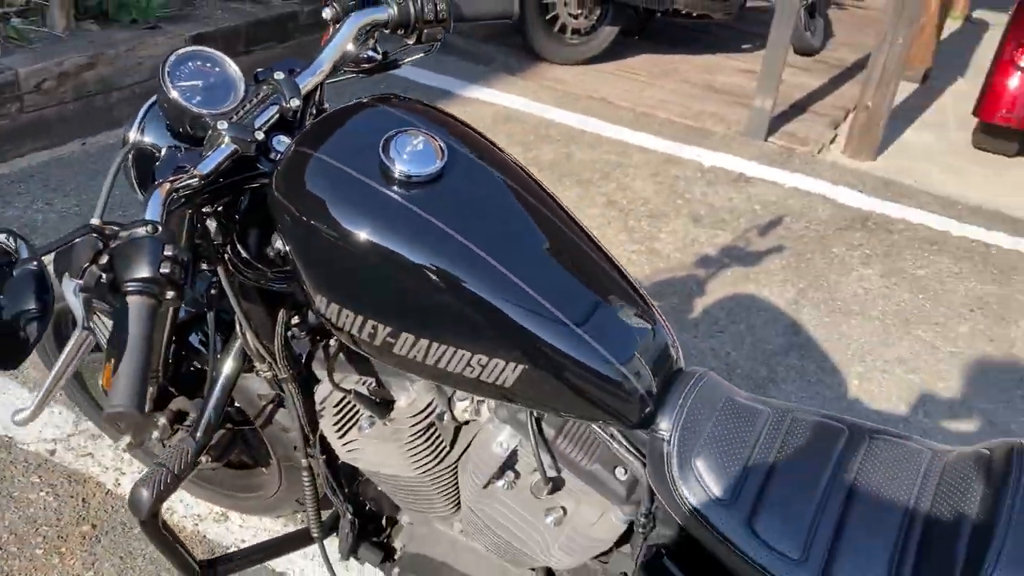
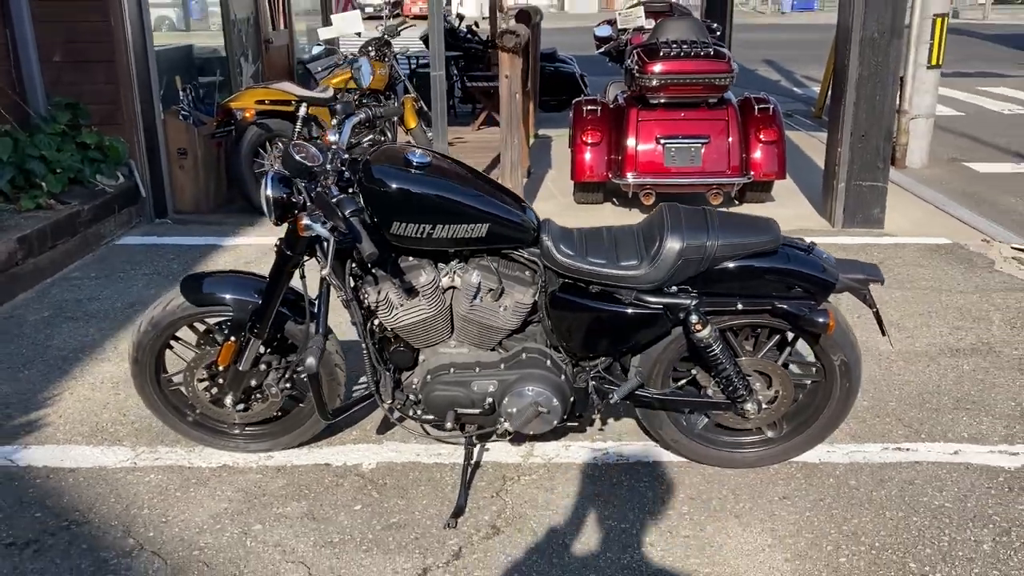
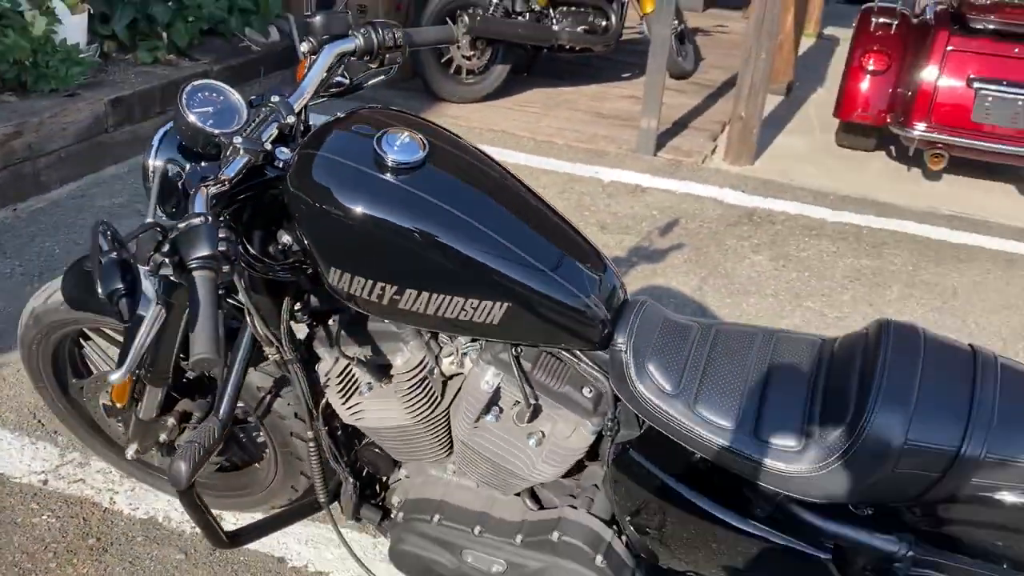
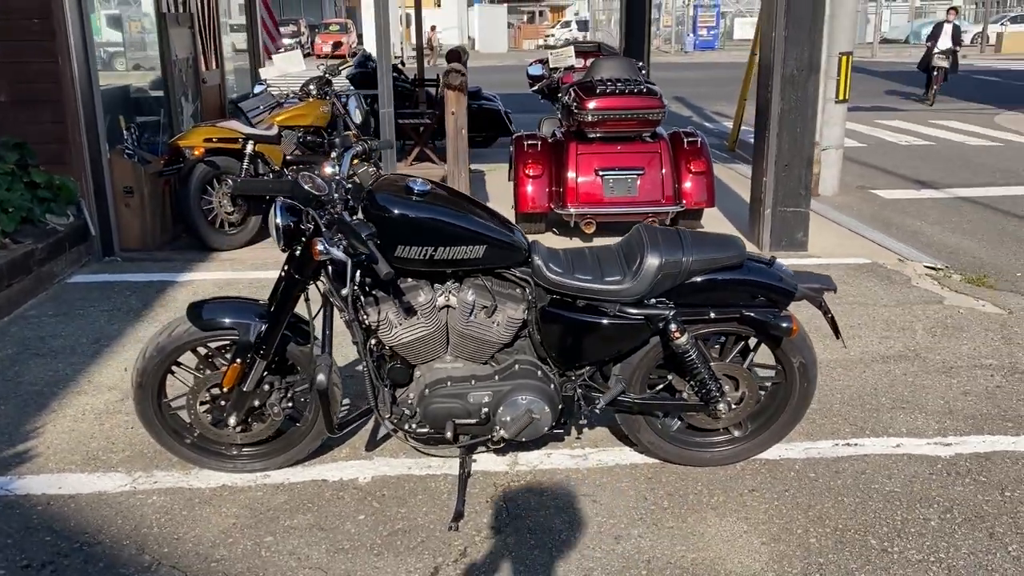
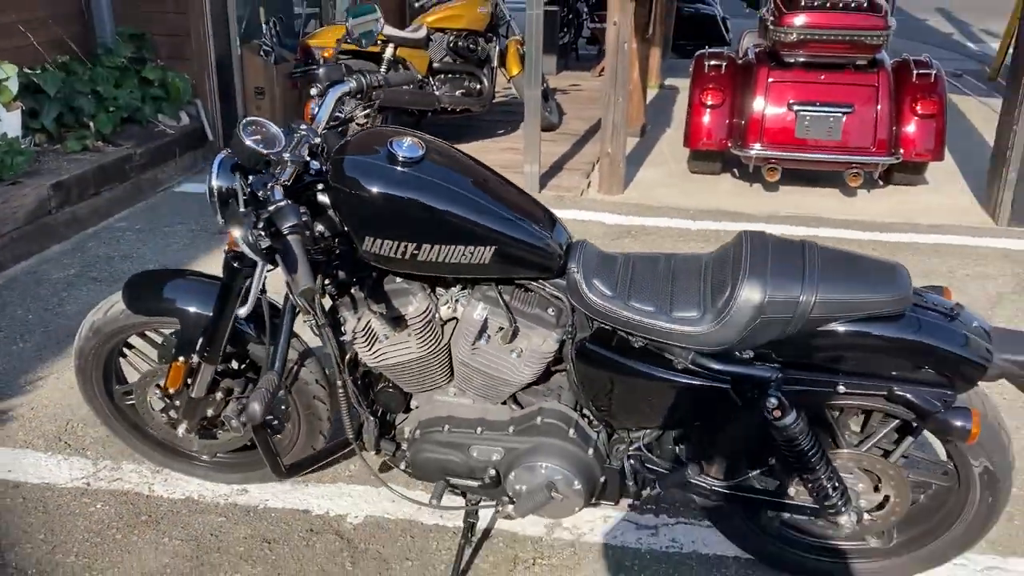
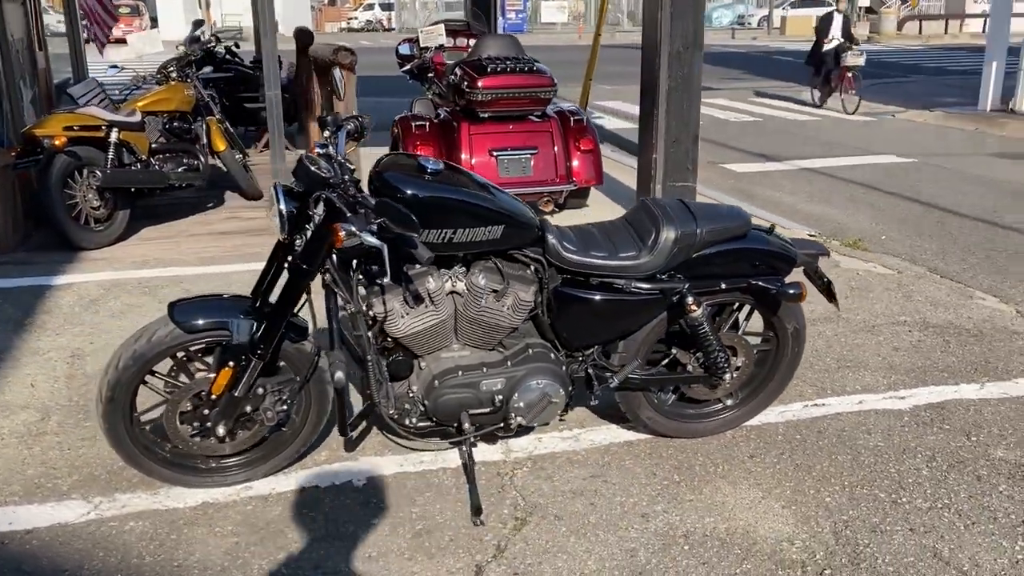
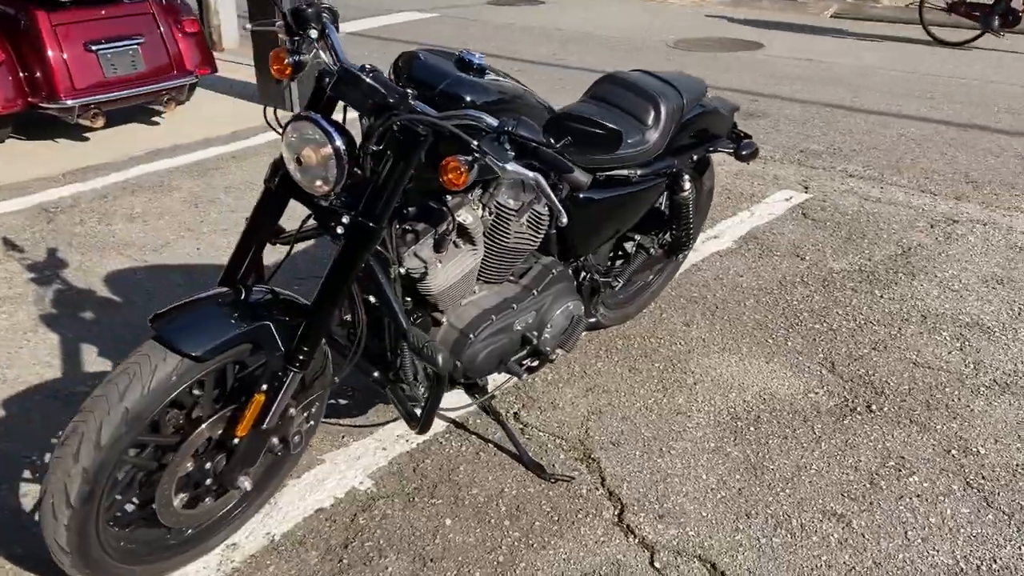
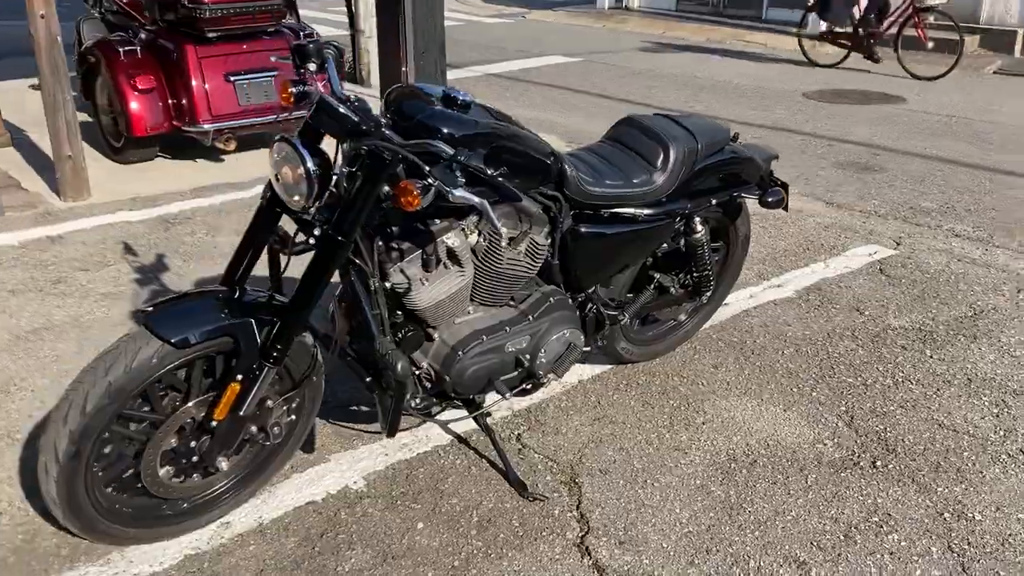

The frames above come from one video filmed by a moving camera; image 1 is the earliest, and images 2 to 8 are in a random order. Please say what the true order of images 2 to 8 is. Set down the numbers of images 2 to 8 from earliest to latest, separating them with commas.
3, 5, 2, 4, 6, 8, 7
